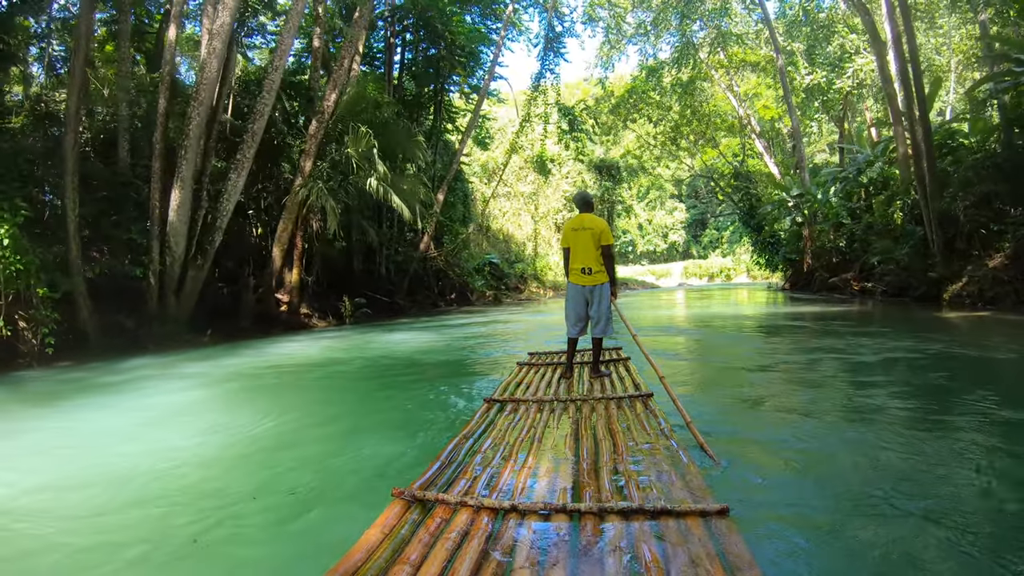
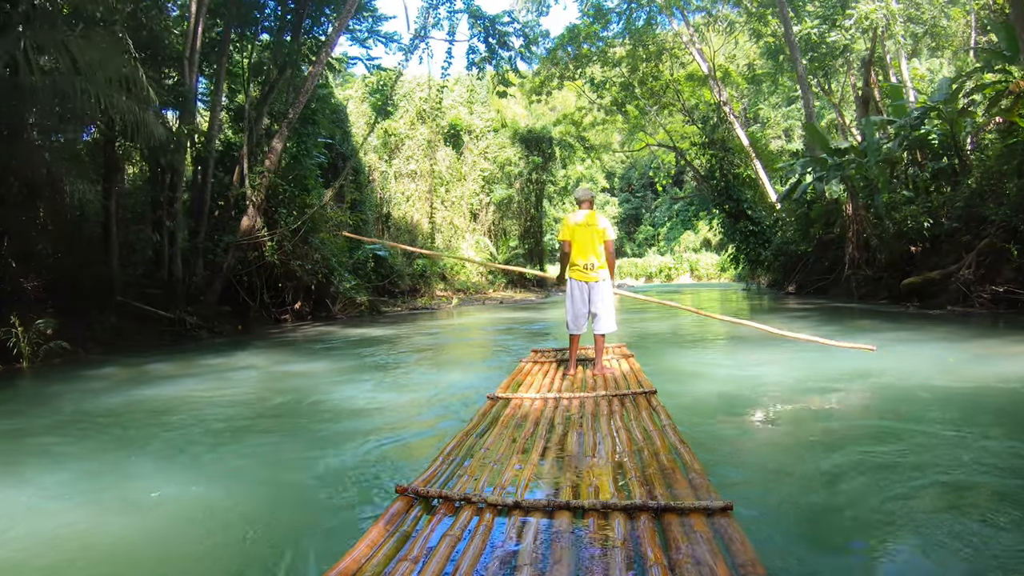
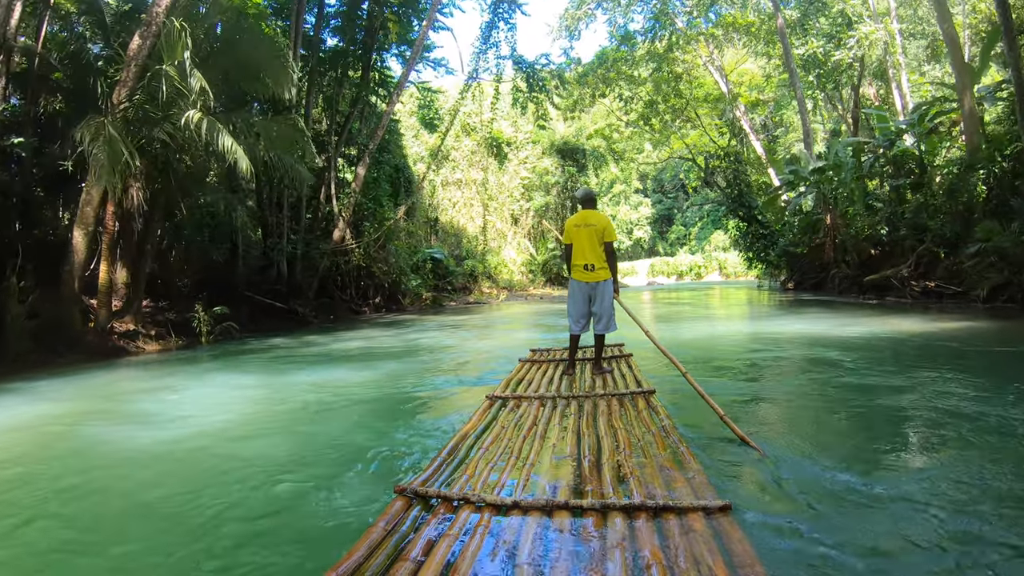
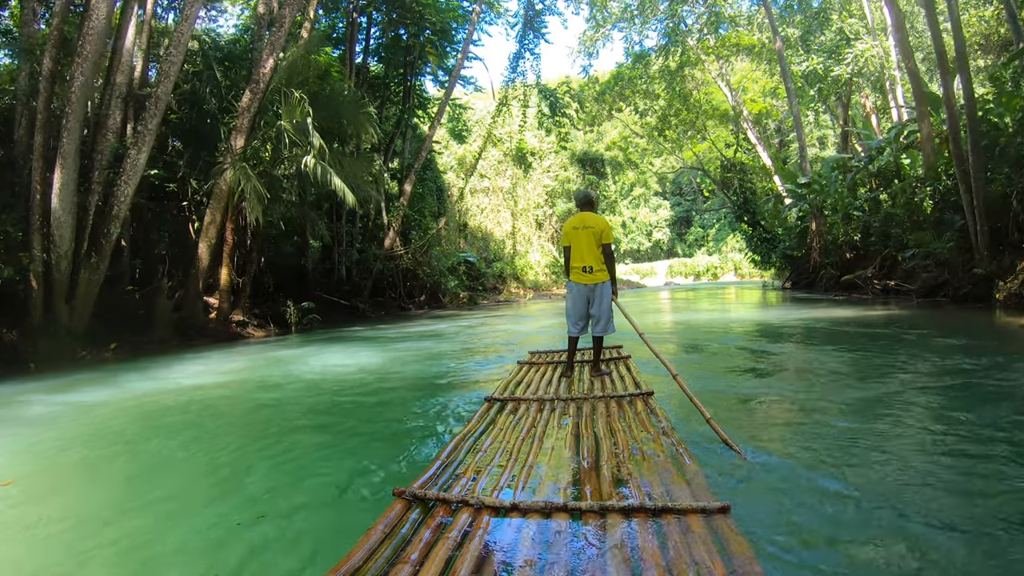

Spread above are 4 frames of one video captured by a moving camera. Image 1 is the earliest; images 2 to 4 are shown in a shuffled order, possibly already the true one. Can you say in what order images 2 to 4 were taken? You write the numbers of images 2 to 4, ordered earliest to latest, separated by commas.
4, 3, 2
